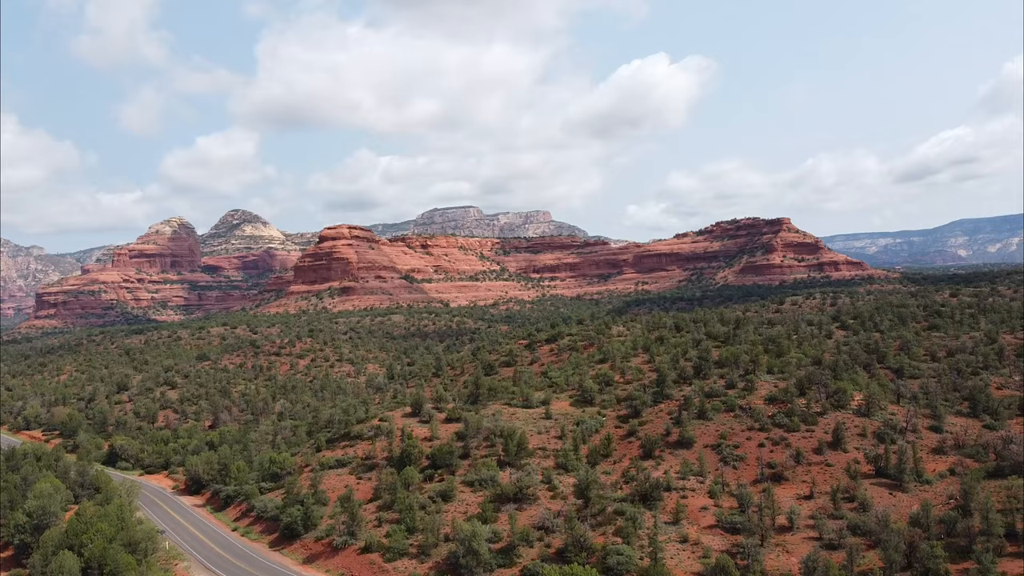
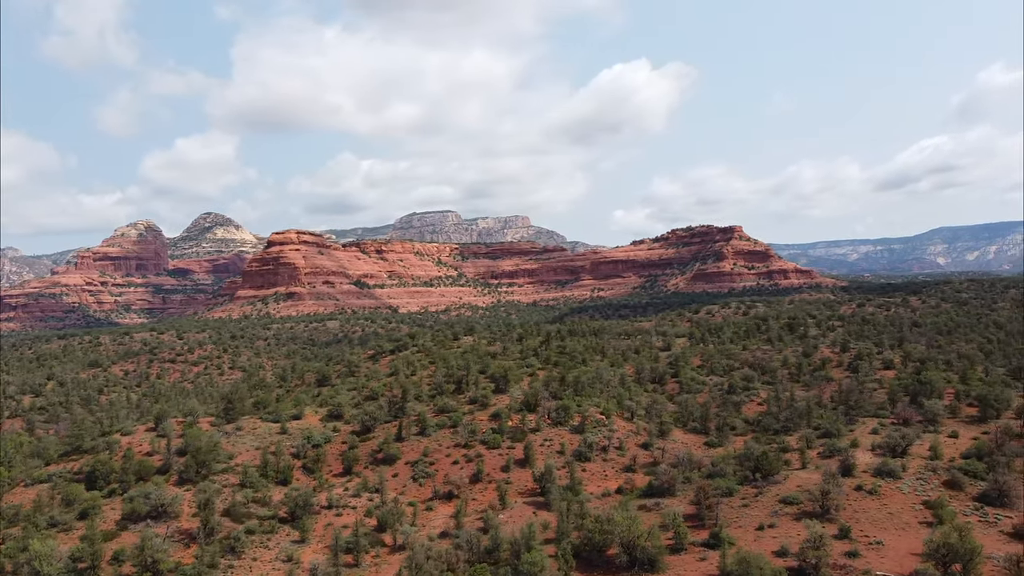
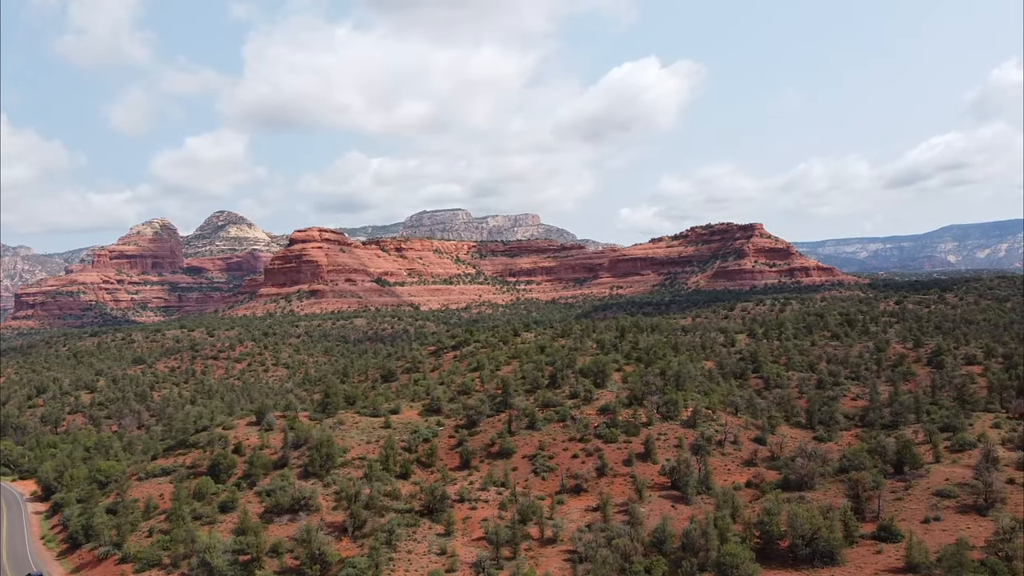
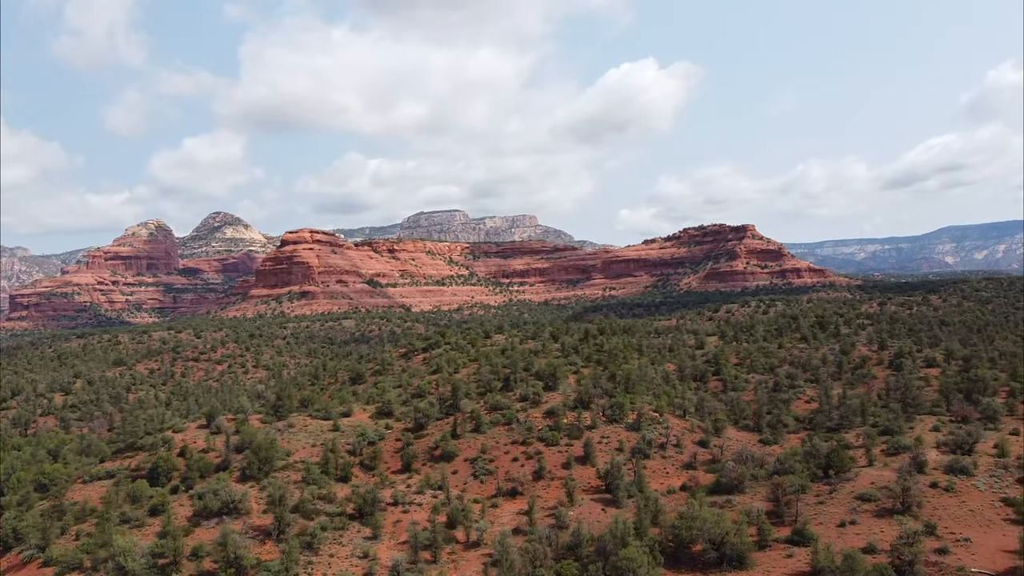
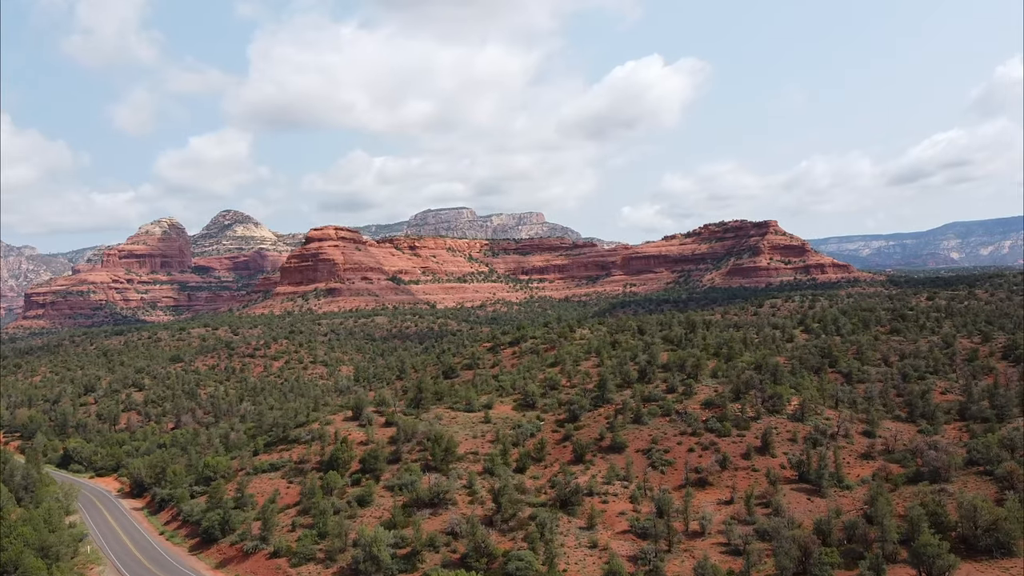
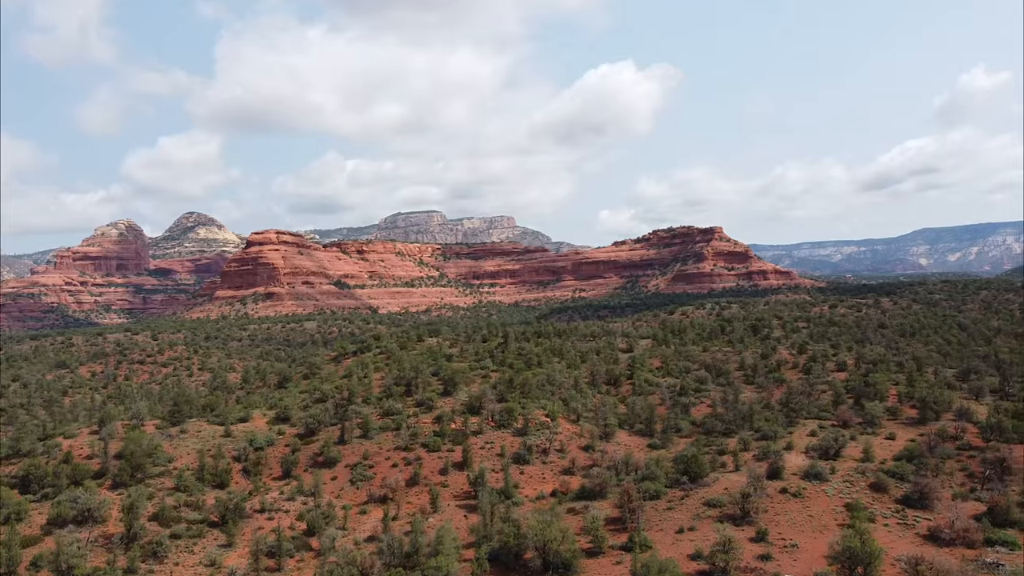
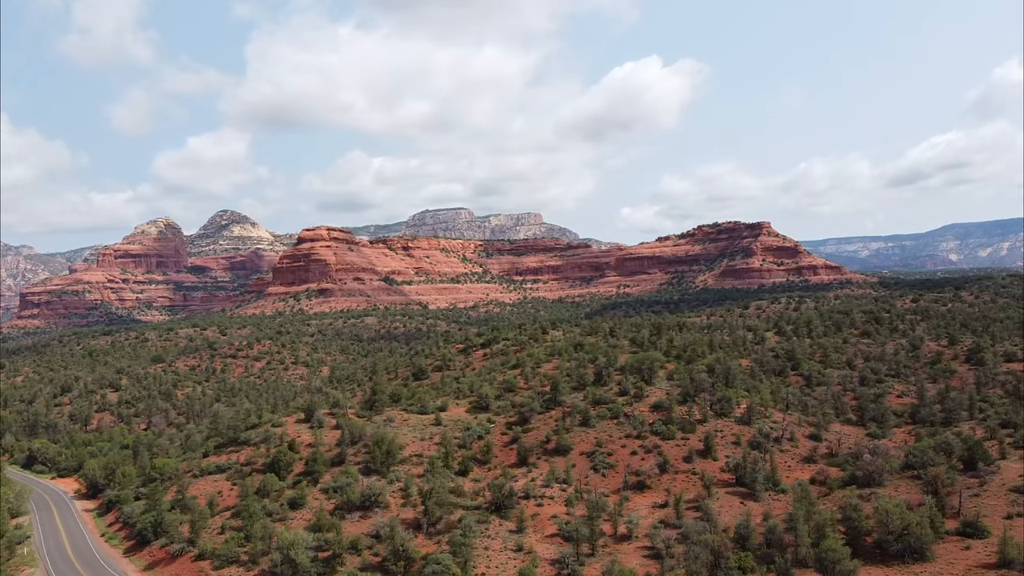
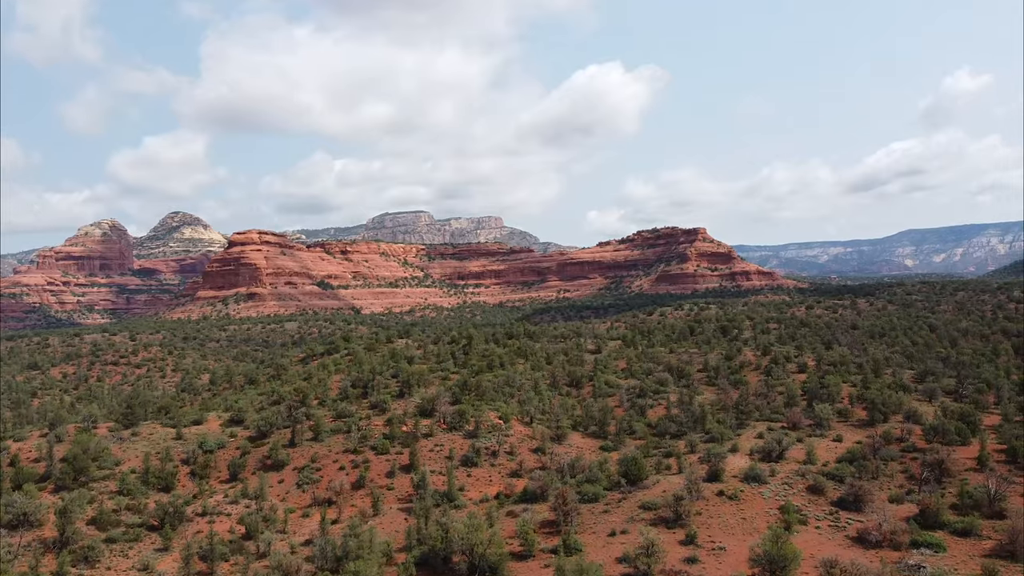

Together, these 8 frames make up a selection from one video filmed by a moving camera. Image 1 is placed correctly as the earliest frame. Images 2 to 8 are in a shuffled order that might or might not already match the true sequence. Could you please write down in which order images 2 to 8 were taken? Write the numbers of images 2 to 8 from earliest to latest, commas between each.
5, 7, 3, 4, 2, 6, 8
